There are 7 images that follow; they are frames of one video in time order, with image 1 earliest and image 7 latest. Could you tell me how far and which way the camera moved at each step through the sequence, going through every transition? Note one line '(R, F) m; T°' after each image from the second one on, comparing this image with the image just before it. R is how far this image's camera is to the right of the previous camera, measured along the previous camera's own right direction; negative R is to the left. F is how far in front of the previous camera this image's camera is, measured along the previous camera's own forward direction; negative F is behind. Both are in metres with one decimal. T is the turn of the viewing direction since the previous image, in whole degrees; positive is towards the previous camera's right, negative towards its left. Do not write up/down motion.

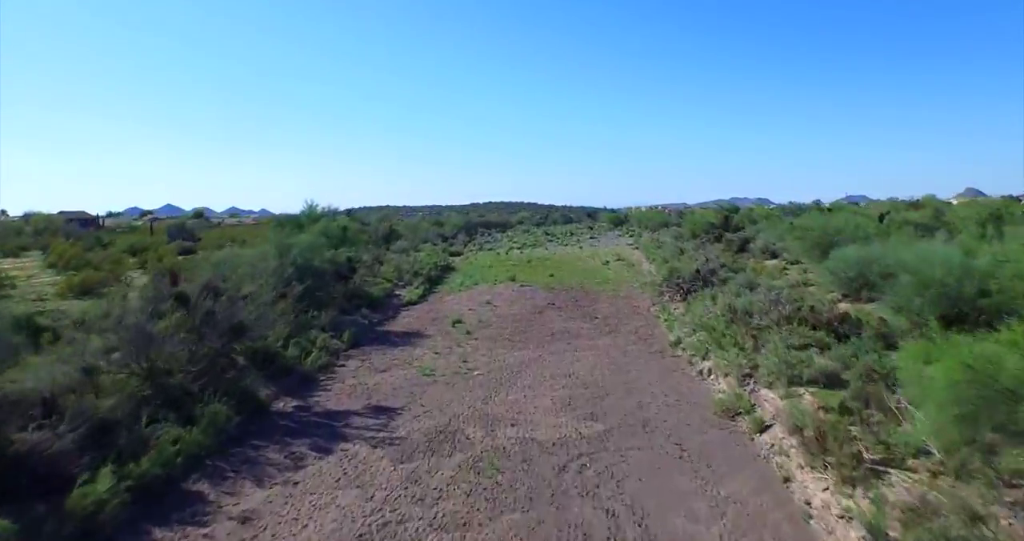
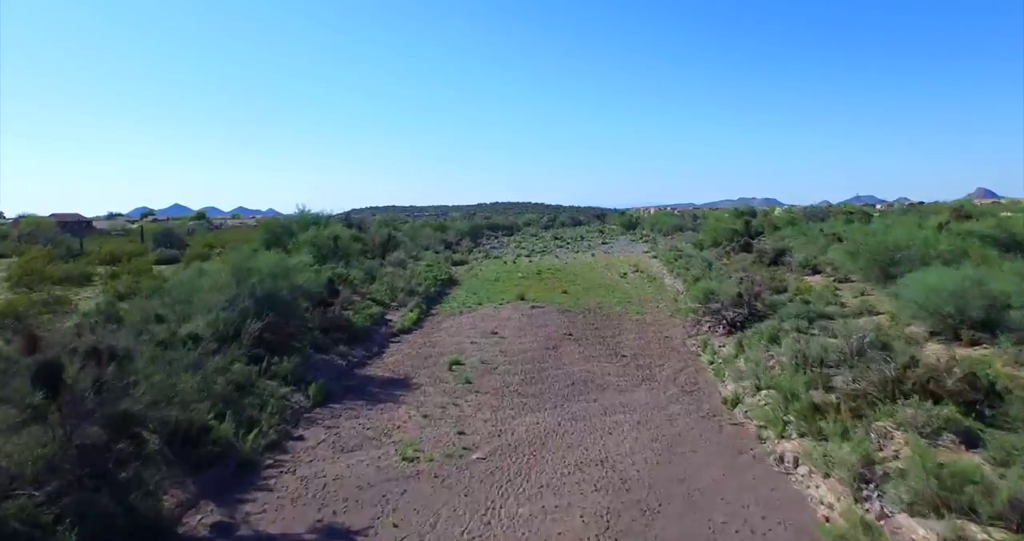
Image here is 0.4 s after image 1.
(-0.1, +3.0) m; -1°
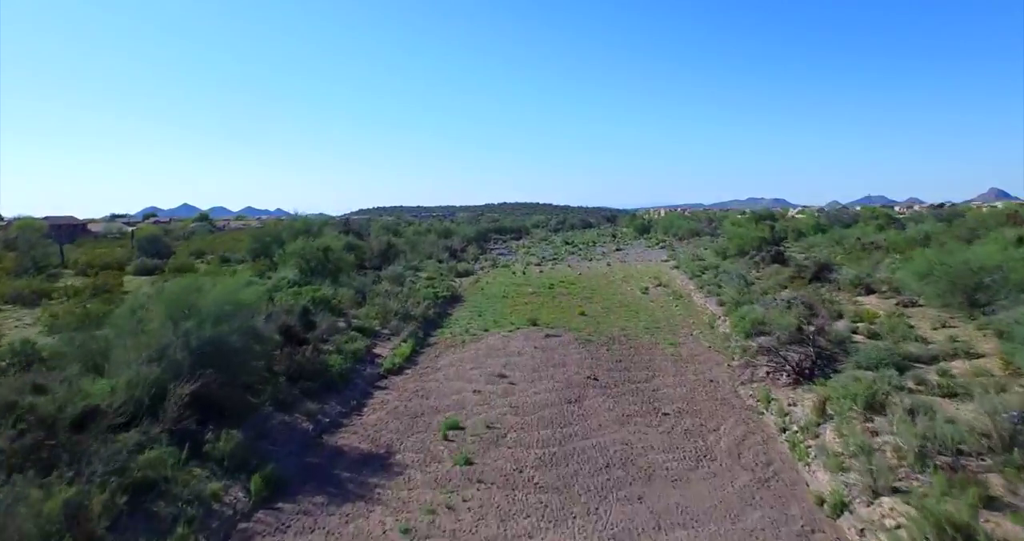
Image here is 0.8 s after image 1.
(-0.1, +2.9) m; -1°
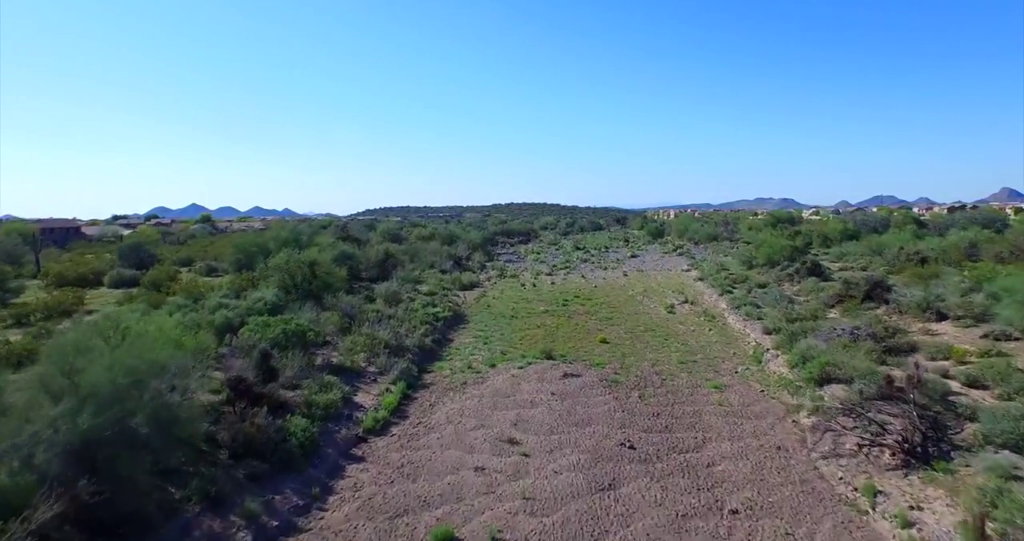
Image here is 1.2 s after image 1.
(-0.1, +3.0) m; -1°
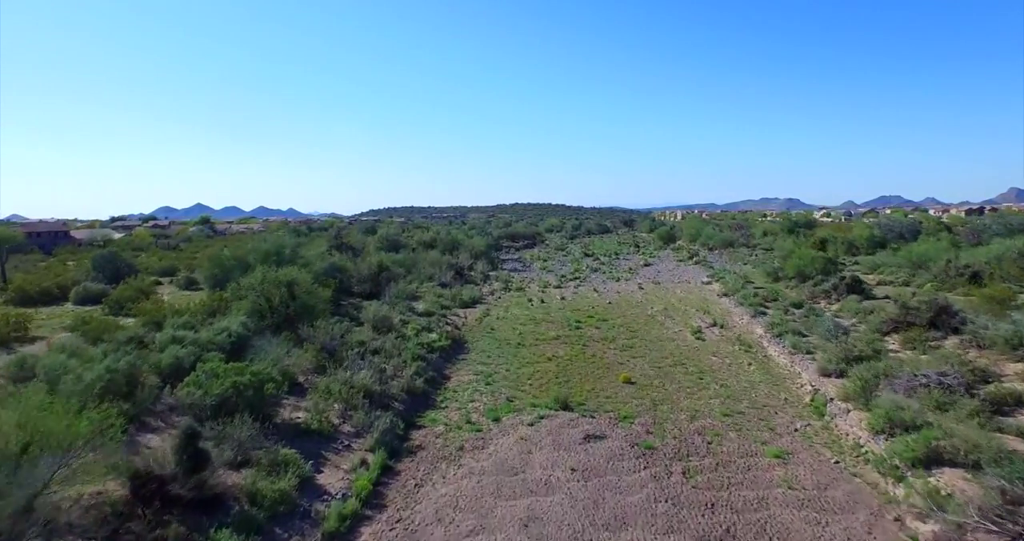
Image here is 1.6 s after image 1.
(-0.1, +2.9) m; 0°
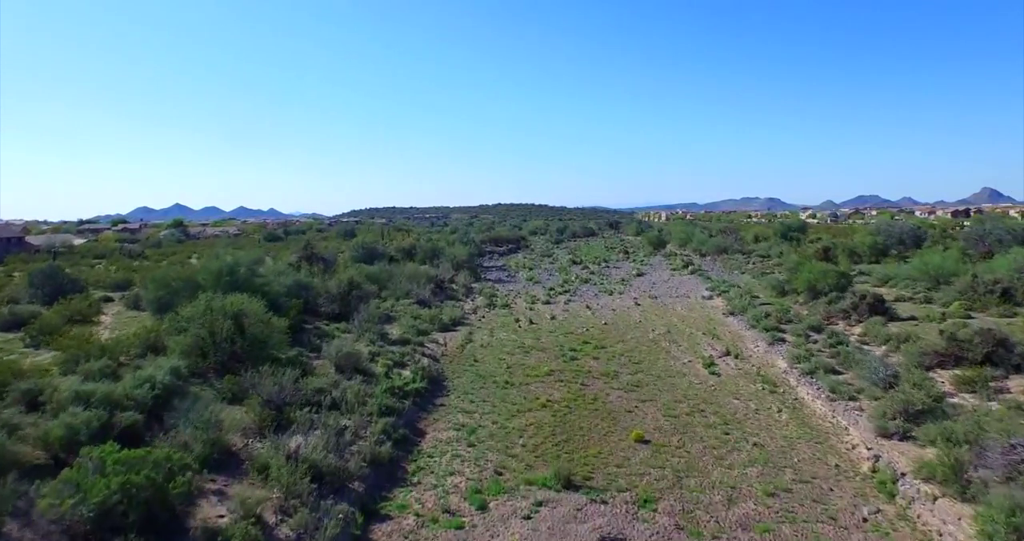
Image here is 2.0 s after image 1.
(-0.1, +2.9) m; +1°
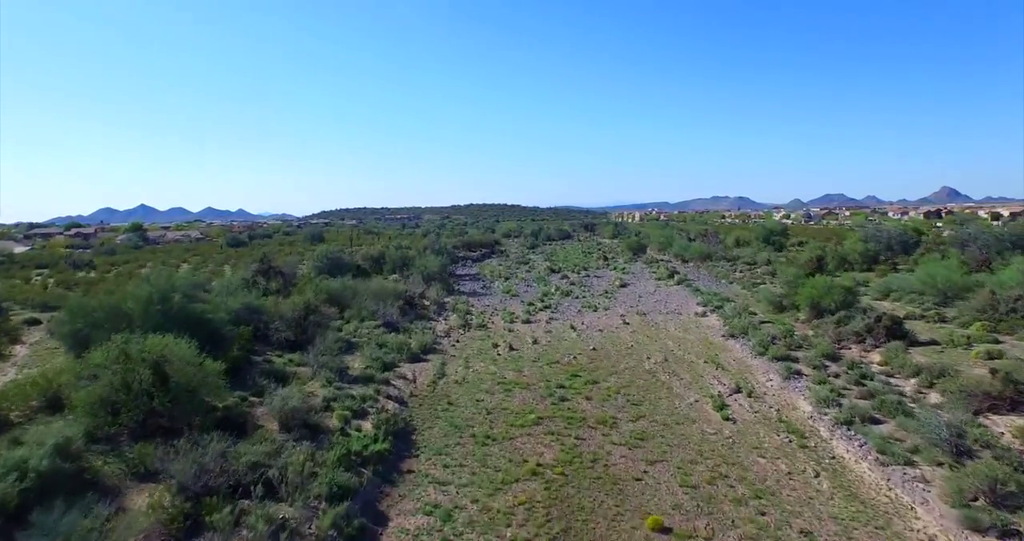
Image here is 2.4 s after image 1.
(-0.2, +2.8) m; +2°
